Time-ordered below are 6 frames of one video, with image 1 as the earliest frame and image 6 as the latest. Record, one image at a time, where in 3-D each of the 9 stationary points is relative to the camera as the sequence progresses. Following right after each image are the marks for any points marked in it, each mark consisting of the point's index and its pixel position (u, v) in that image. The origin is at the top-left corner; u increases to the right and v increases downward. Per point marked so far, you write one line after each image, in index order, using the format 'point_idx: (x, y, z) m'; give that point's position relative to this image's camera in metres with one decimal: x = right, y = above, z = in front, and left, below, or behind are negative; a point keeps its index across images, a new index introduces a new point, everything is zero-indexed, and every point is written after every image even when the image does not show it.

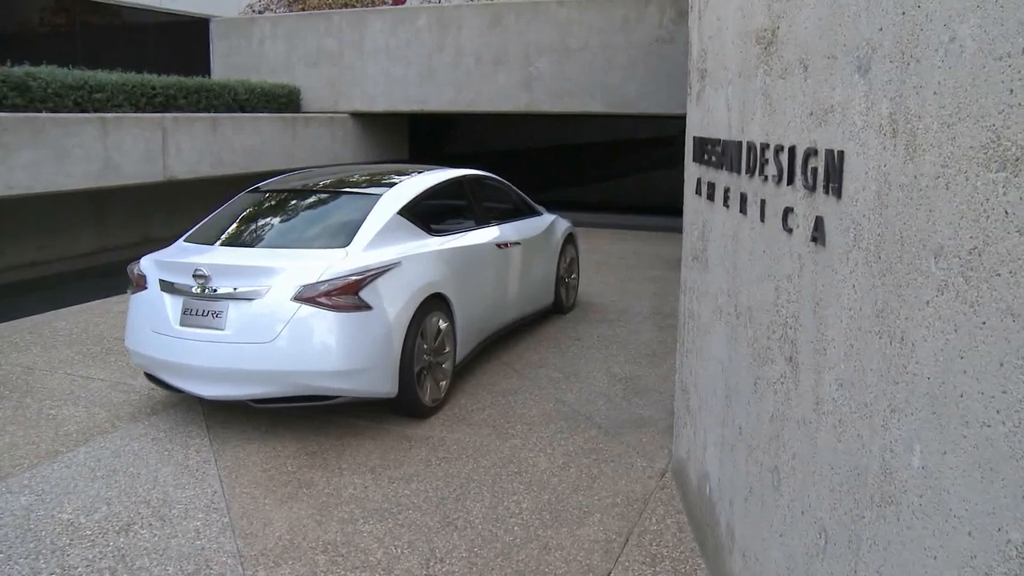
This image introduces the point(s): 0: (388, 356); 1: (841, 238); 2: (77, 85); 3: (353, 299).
0: (-0.7, -0.4, +5.1) m
1: (+0.8, +0.1, +2.3) m
2: (-5.1, +2.4, +11.3) m
3: (-0.8, -0.1, +5.0) m
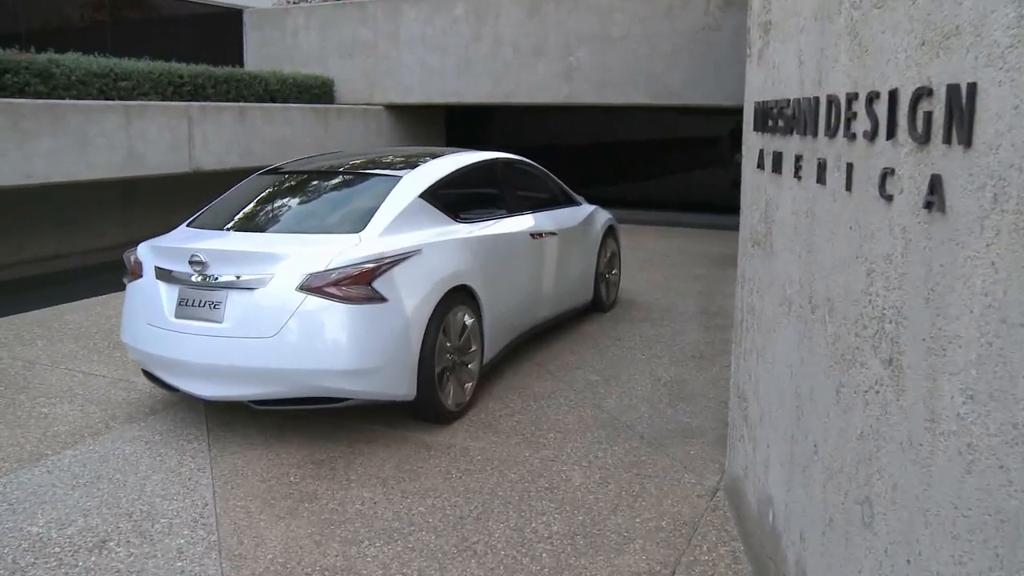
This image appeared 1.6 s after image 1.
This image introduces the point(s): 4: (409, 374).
0: (-0.5, -0.3, +4.6) m
1: (+0.8, +0.2, +1.7) m
2: (-4.7, +2.5, +11.0) m
3: (-0.7, 0.0, +4.4) m
4: (-0.5, -0.4, +4.6) m
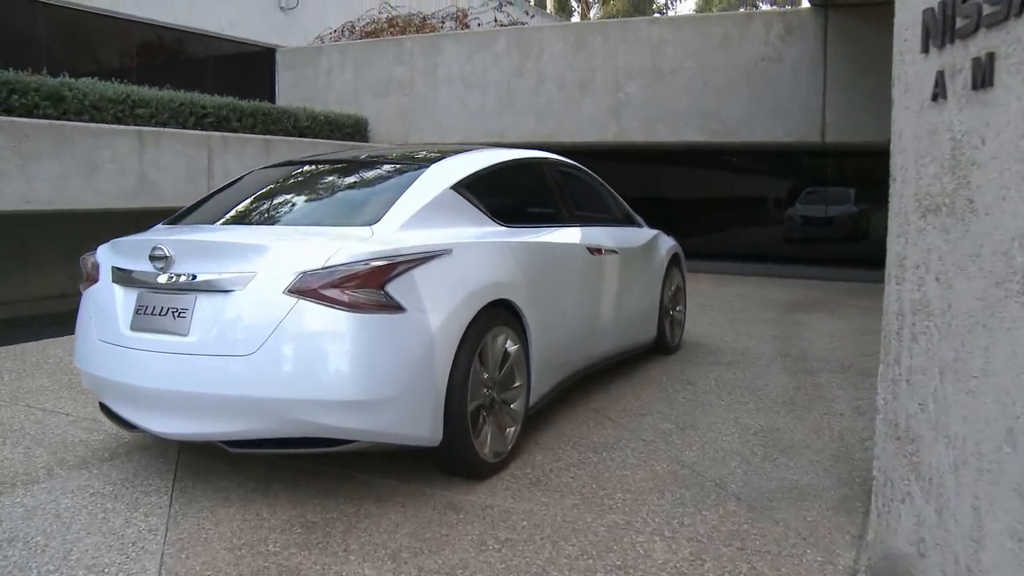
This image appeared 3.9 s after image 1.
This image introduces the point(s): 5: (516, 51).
0: (-0.3, -0.4, +3.5) m
1: (+0.9, +0.3, +0.6) m
2: (-4.2, +2.0, +10.2) m
3: (-0.5, 0.0, +3.4) m
4: (-0.3, -0.5, +3.5) m
5: (+0.1, +3.4, +13.8) m
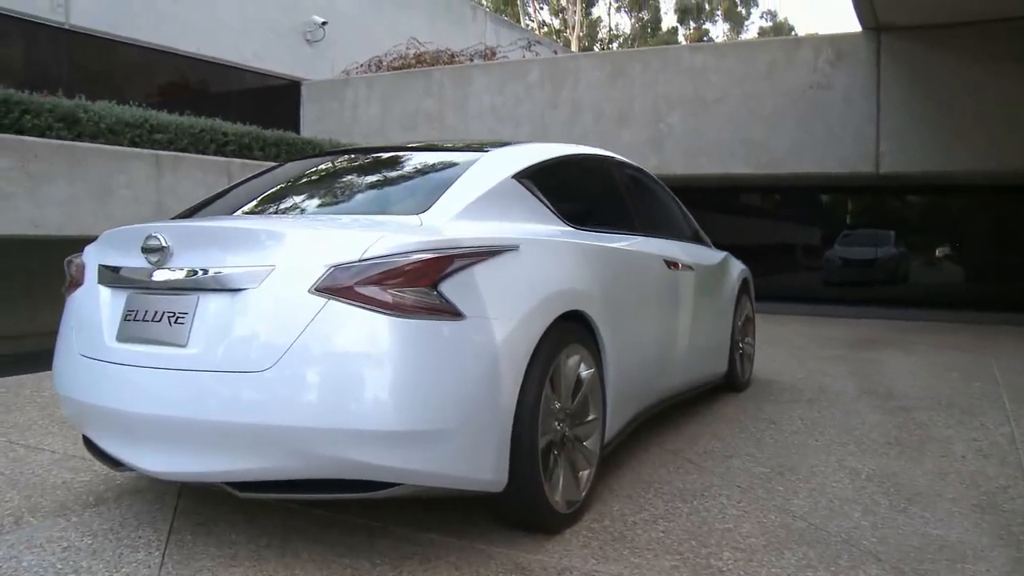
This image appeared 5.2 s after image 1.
0: (-0.1, -0.4, +2.7) m
1: (+1.1, +0.5, -0.1) m
2: (-3.8, +1.7, +9.7) m
3: (-0.2, 0.0, +2.6) m
4: (0.0, -0.5, +2.8) m
5: (+0.5, +2.9, +13.3) m
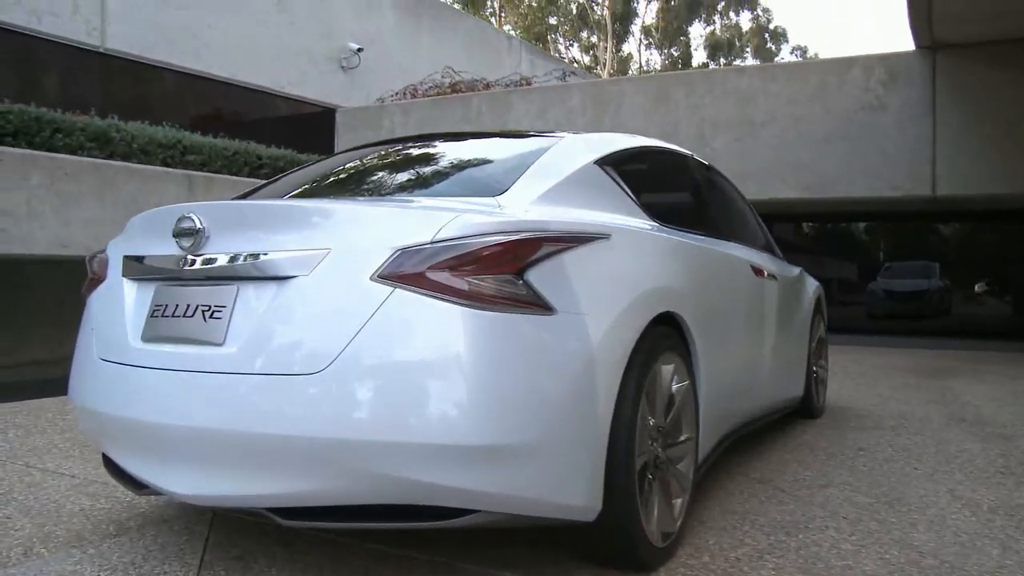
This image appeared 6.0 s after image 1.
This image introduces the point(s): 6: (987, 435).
0: (+0.2, -0.3, +2.3) m
1: (+1.3, +0.6, -0.5) m
2: (-3.4, +1.4, +9.4) m
3: (0.0, 0.0, +2.2) m
4: (+0.2, -0.4, +2.3) m
5: (+1.1, +2.5, +12.9) m
6: (+2.5, -0.8, +5.1) m
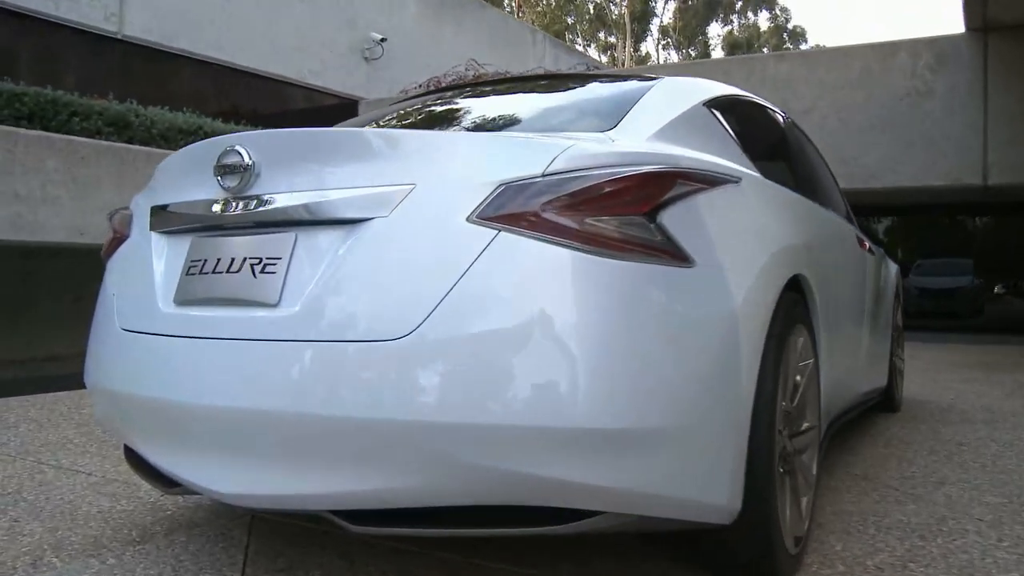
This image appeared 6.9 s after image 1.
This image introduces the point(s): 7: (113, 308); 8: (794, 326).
0: (+0.4, -0.2, +1.9) m
1: (+1.4, +0.7, -1.0) m
2: (-3.0, +1.5, +9.0) m
3: (+0.2, +0.1, +1.8) m
4: (+0.4, -0.3, +1.9) m
5: (+1.4, +2.5, +12.5) m
6: (+2.8, -0.7, +4.6) m
7: (-0.9, -0.1, +2.2) m
8: (+0.7, -0.1, +2.3) m
